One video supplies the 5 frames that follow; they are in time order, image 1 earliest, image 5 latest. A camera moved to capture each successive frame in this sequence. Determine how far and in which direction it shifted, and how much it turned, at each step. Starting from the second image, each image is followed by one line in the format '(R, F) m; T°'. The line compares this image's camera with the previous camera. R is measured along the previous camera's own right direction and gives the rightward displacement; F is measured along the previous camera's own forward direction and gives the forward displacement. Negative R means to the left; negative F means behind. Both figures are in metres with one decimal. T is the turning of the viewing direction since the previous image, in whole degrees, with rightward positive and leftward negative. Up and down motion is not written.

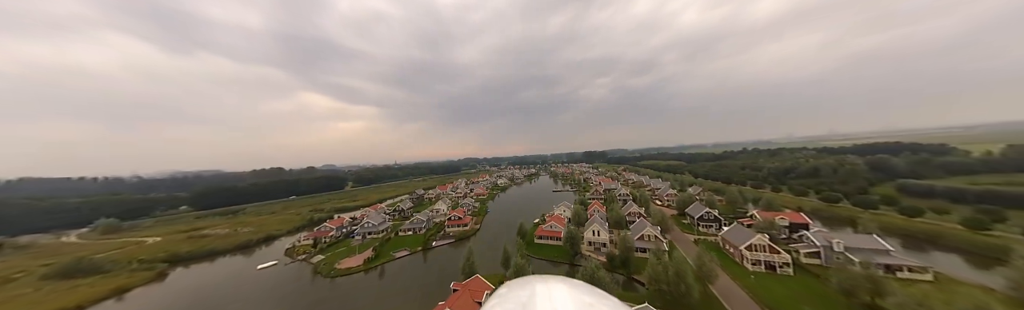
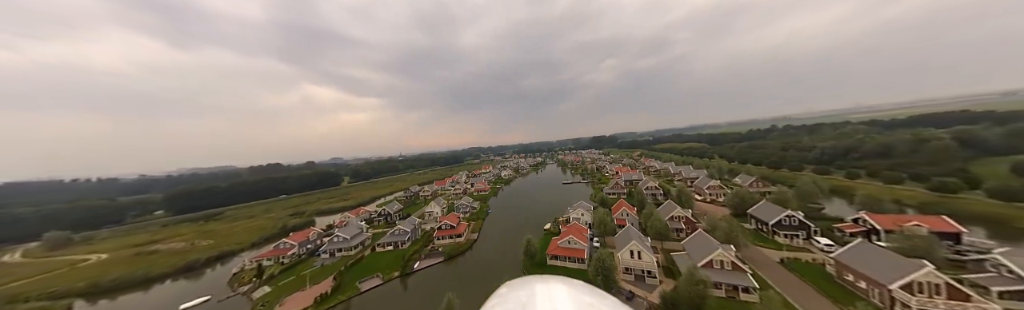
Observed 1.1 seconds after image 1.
(+0.2, +4.2) m; -1°
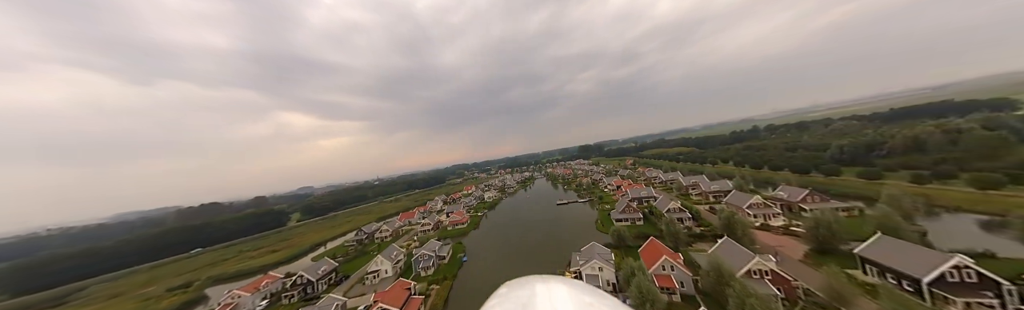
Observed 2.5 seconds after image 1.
(+0.6, +5.2) m; +4°
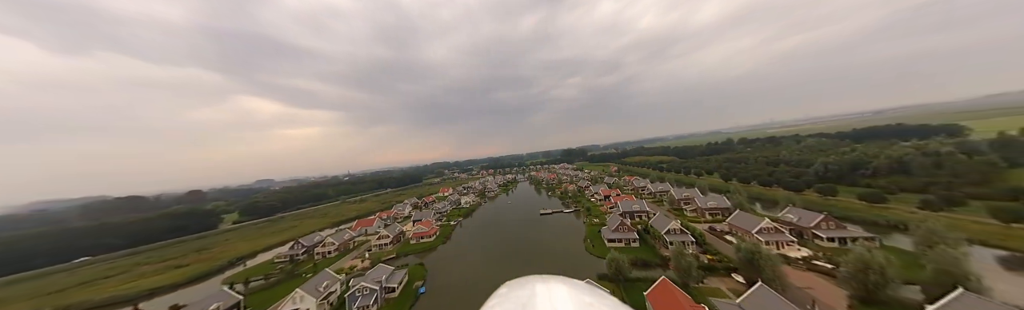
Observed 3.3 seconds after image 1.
(+0.4, +3.0) m; +4°
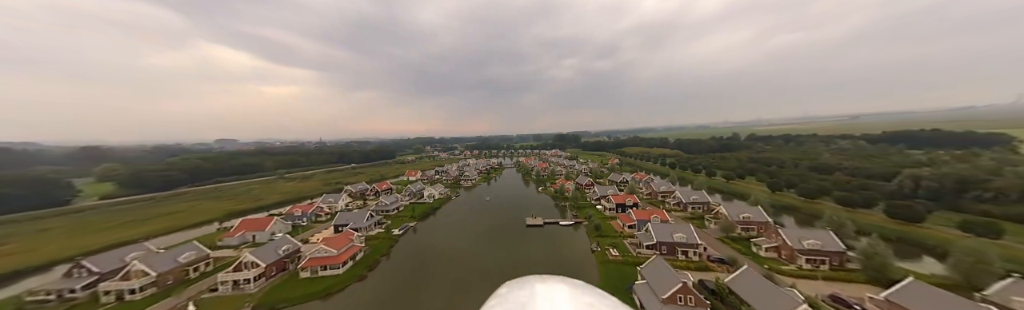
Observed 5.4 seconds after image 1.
(+0.9, +8.0) m; +3°
